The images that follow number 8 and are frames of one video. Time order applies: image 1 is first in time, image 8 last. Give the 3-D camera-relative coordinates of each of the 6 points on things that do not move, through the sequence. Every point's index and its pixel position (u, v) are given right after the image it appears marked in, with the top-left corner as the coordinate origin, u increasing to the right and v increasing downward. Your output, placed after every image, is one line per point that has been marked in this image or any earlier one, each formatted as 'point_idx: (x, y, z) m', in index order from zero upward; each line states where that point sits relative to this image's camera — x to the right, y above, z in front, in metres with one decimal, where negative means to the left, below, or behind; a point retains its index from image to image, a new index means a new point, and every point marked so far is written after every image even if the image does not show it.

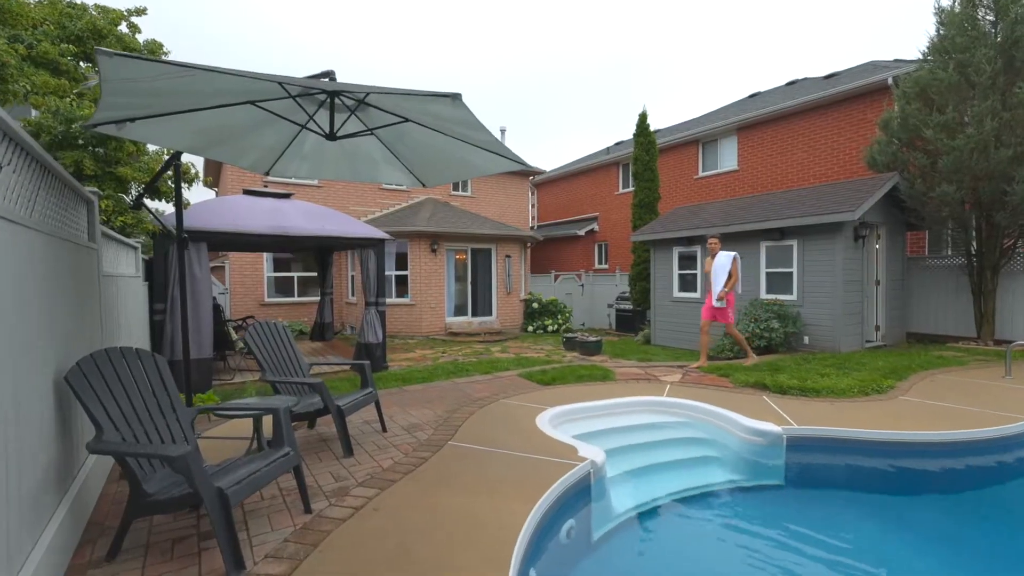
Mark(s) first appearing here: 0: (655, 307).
0: (+3.3, -0.4, +11.1) m
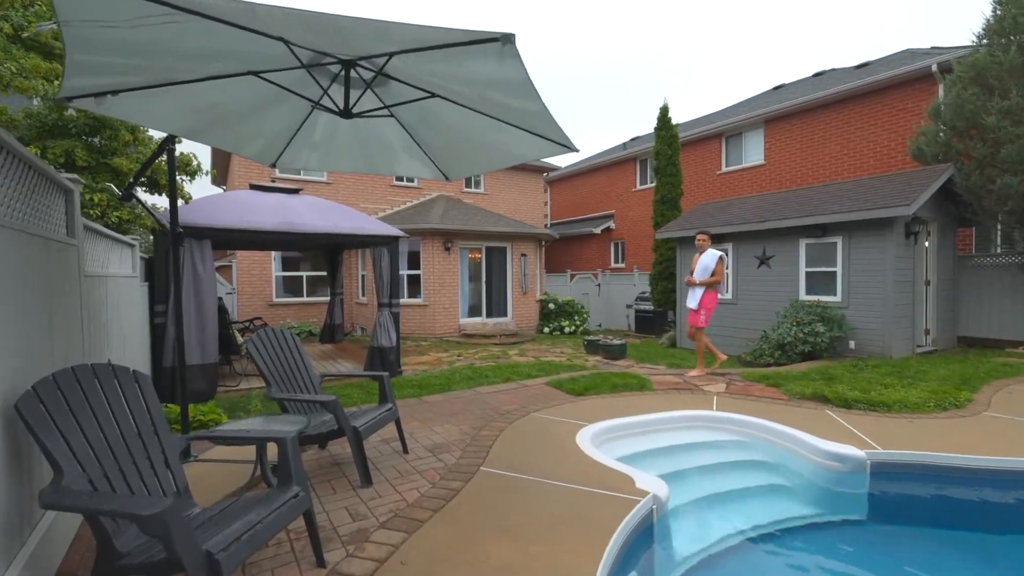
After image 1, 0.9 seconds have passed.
0: (+3.7, -0.5, +10.5) m
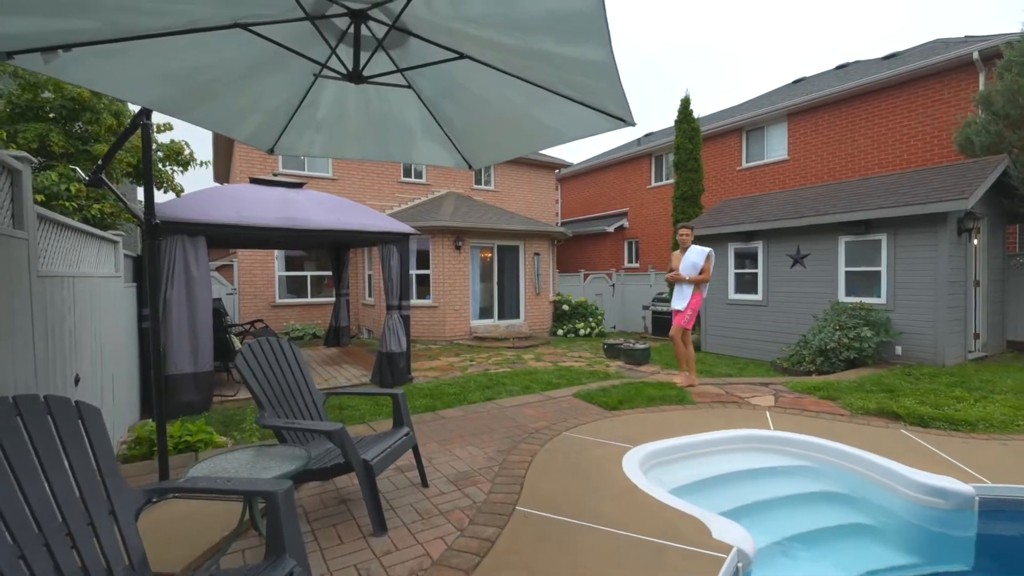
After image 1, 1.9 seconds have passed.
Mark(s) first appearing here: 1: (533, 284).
0: (+4.0, -0.5, +9.9) m
1: (+0.6, +0.1, +12.7) m
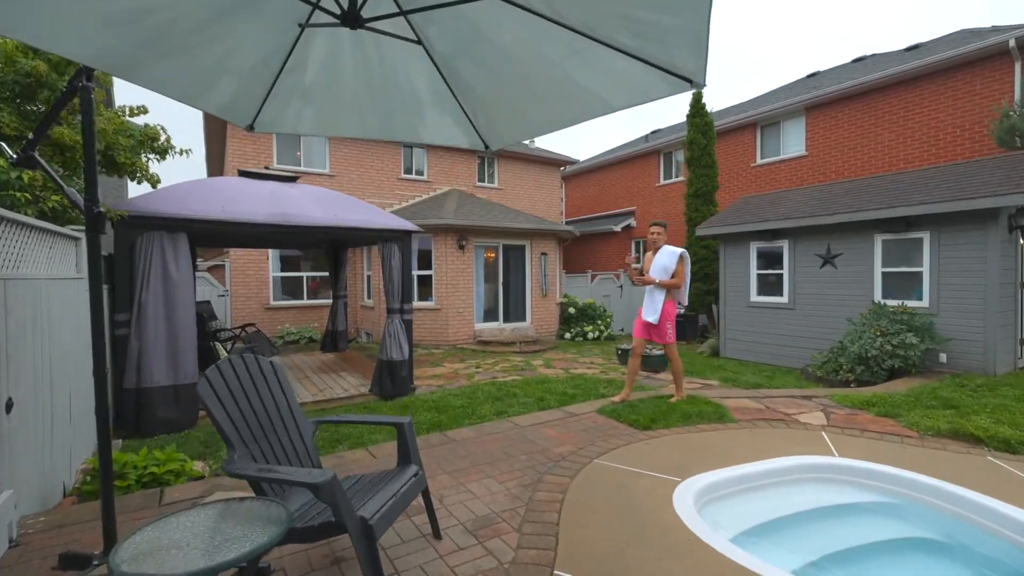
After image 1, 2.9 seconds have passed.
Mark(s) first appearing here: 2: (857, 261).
0: (+4.1, -0.5, +9.3) m
1: (+0.7, +0.1, +12.1) m
2: (+5.3, +0.4, +7.5) m
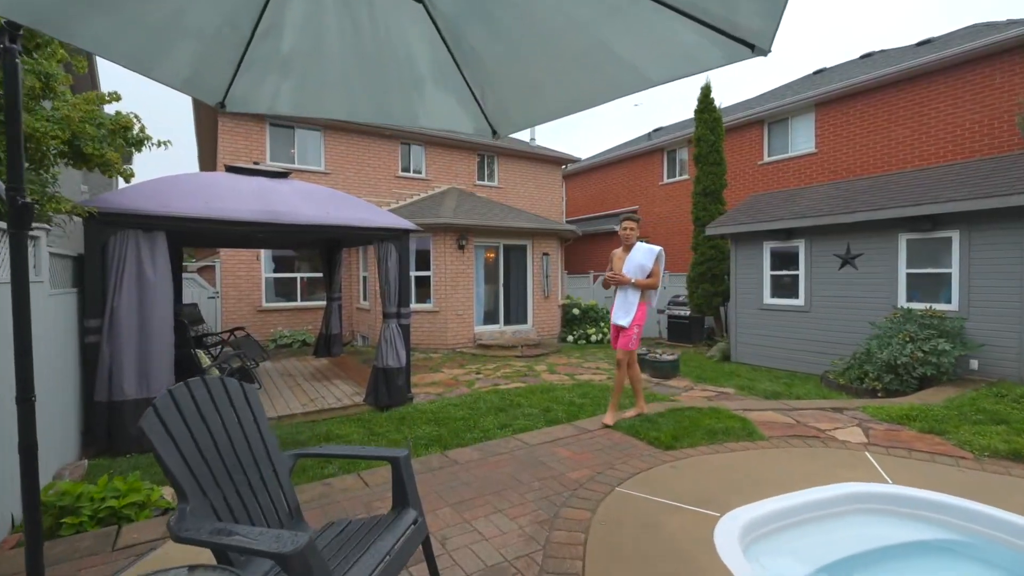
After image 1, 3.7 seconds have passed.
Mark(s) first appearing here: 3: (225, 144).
0: (+4.2, -0.5, +8.9) m
1: (+0.7, 0.0, +11.7) m
2: (+5.4, +0.4, +7.1) m
3: (-6.1, +3.0, +10.2) m
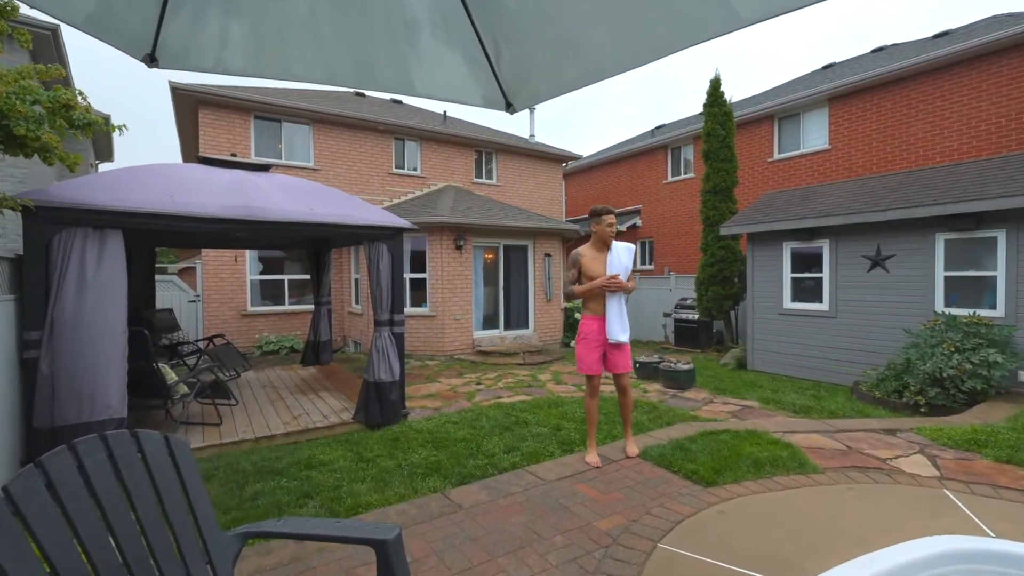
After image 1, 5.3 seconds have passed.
0: (+4.2, -0.6, +8.4) m
1: (+0.7, 0.0, +11.2) m
2: (+5.4, +0.3, +6.5) m
3: (-6.0, +3.0, +9.6) m
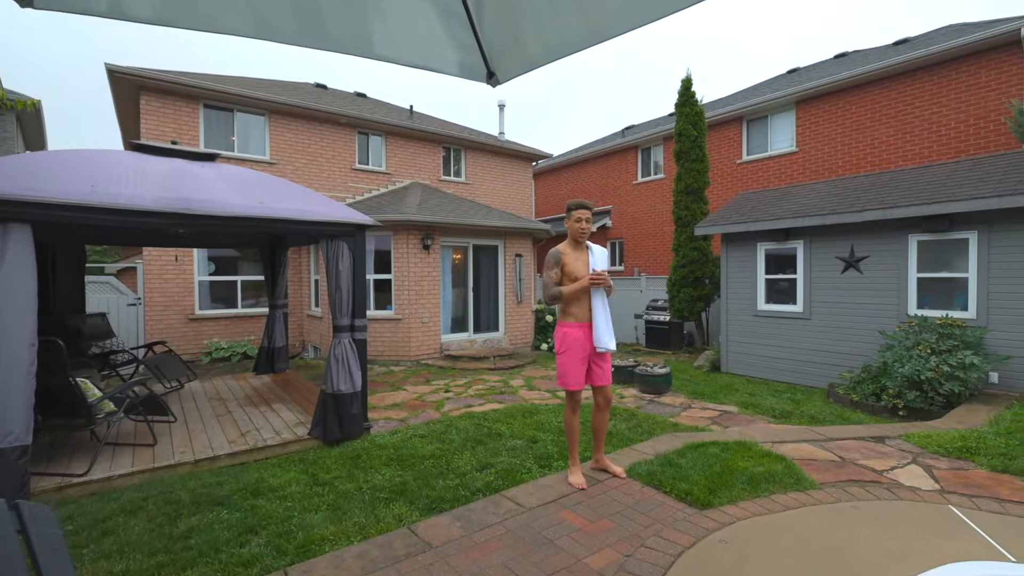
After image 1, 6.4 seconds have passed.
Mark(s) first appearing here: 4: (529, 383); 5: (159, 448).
0: (+3.7, -0.6, +8.3) m
1: (+0.1, -0.1, +10.8) m
2: (+5.0, +0.3, +6.5) m
3: (-6.6, +2.9, +8.8) m
4: (+0.3, -1.5, +7.6) m
5: (-3.3, -1.5, +4.6) m
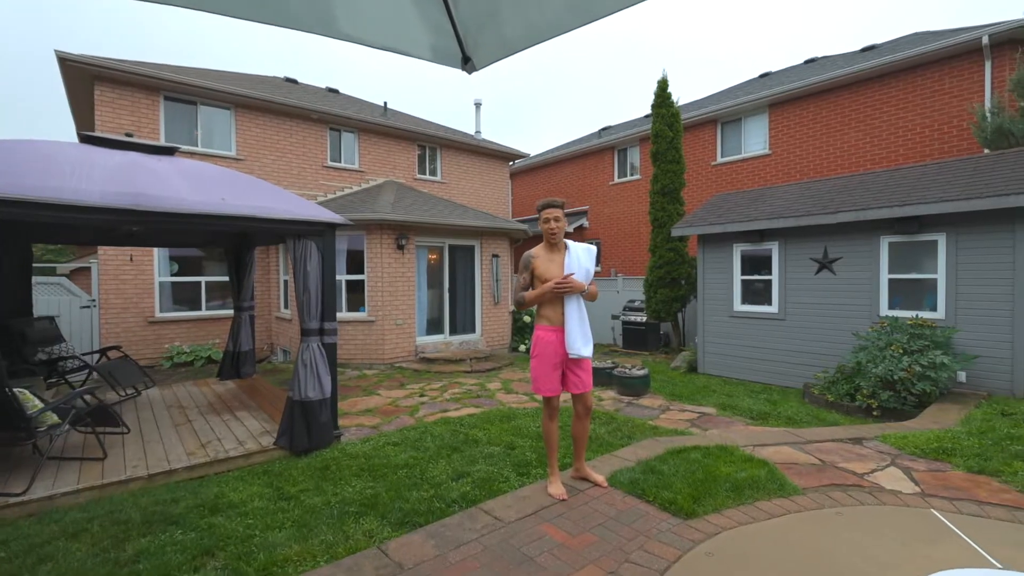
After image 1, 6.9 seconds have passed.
0: (+3.3, -0.6, +8.3) m
1: (-0.5, -0.1, +10.6) m
2: (+4.7, +0.3, +6.6) m
3: (-7.0, +2.9, +8.3) m
4: (-0.1, -1.5, +7.5) m
5: (-3.5, -1.5, +4.2) m
